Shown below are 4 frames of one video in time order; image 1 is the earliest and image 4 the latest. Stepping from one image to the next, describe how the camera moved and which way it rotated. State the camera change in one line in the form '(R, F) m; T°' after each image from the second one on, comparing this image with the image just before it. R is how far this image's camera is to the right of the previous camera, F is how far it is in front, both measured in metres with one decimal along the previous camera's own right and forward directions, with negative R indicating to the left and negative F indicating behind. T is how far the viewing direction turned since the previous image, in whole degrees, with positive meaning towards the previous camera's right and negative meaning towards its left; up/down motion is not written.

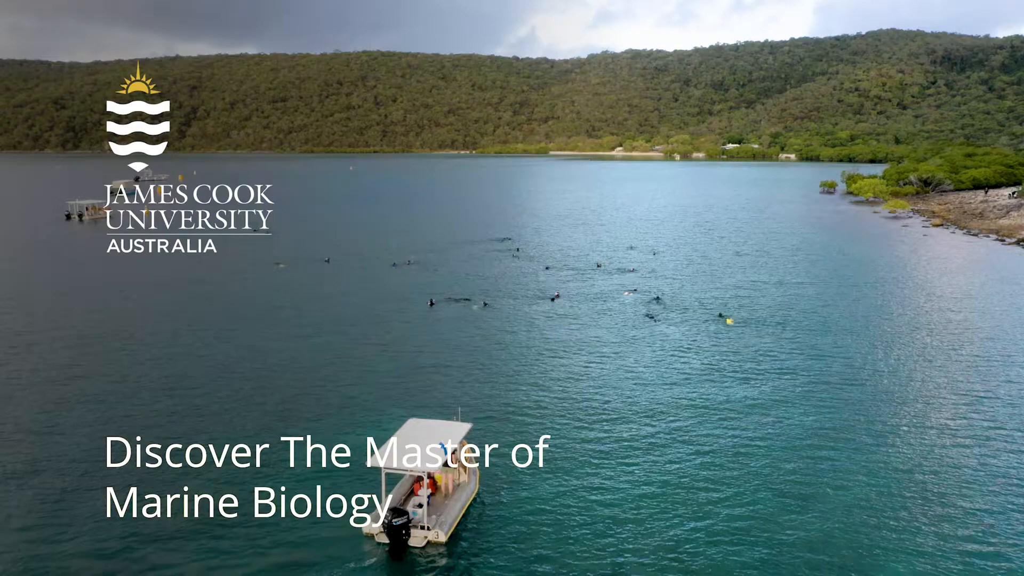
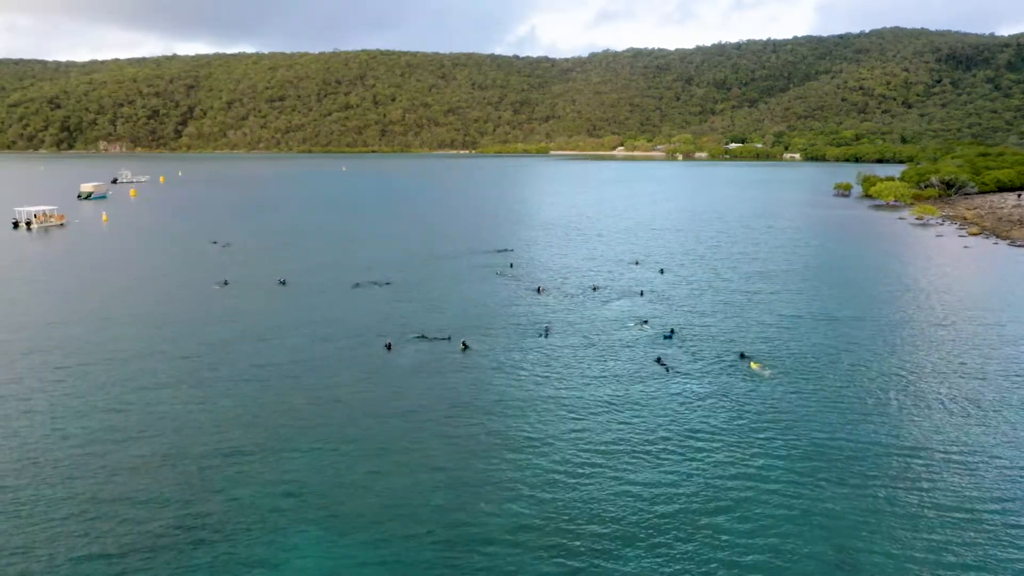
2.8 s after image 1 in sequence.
(+0.6, +4.7) m; 0°
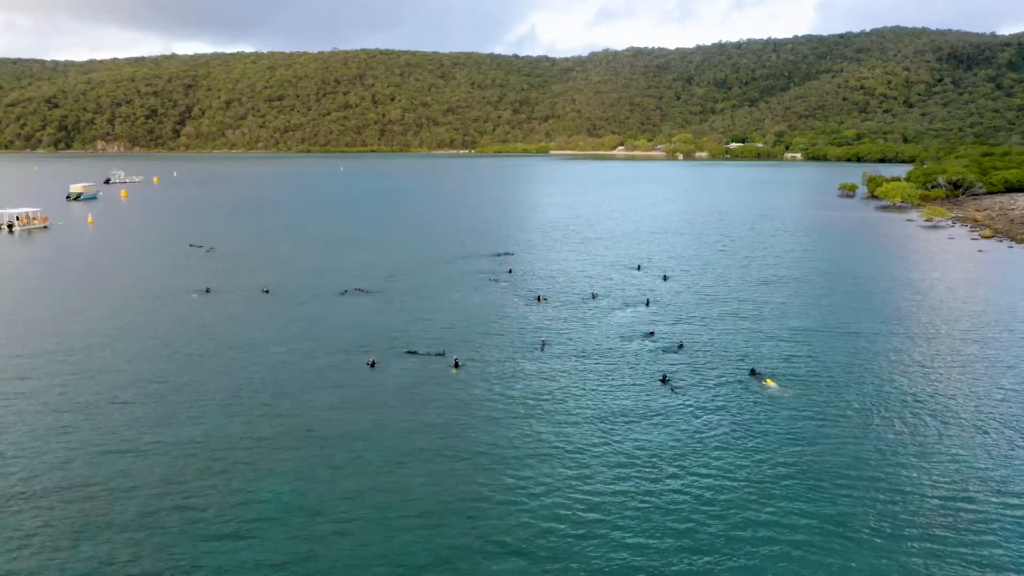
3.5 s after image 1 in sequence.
(+0.2, +1.5) m; 0°
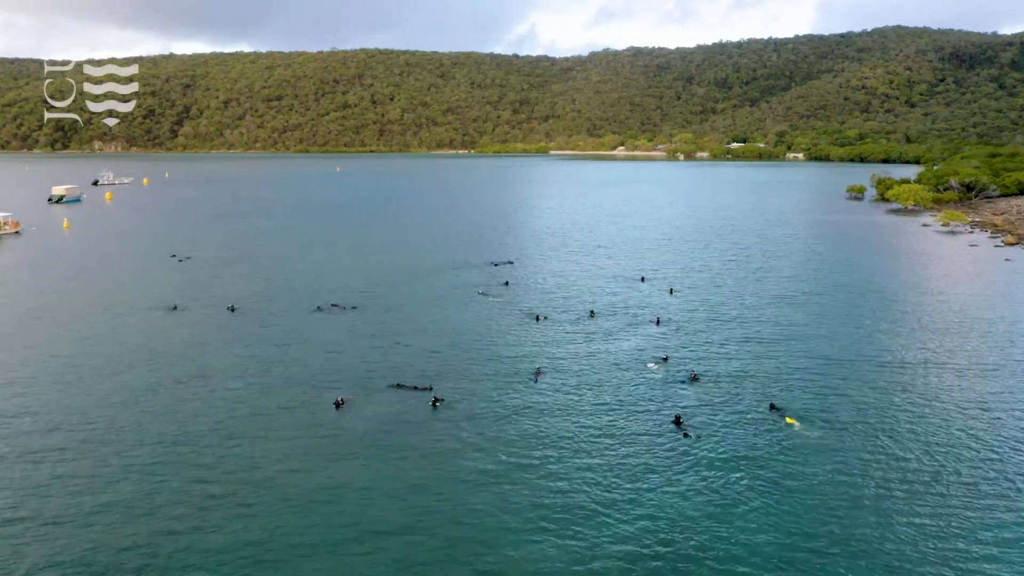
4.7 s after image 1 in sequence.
(+0.2, +2.4) m; 0°
